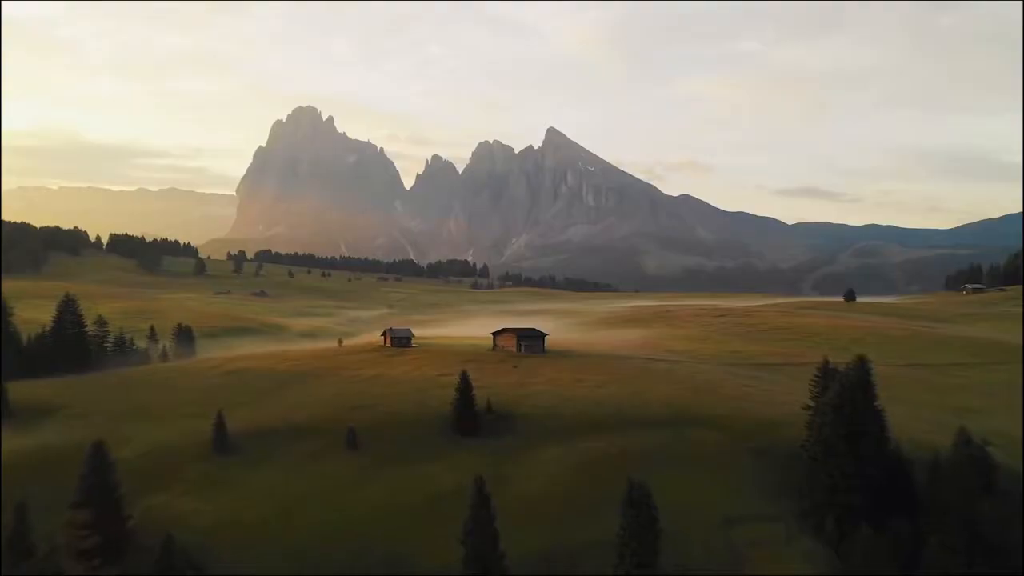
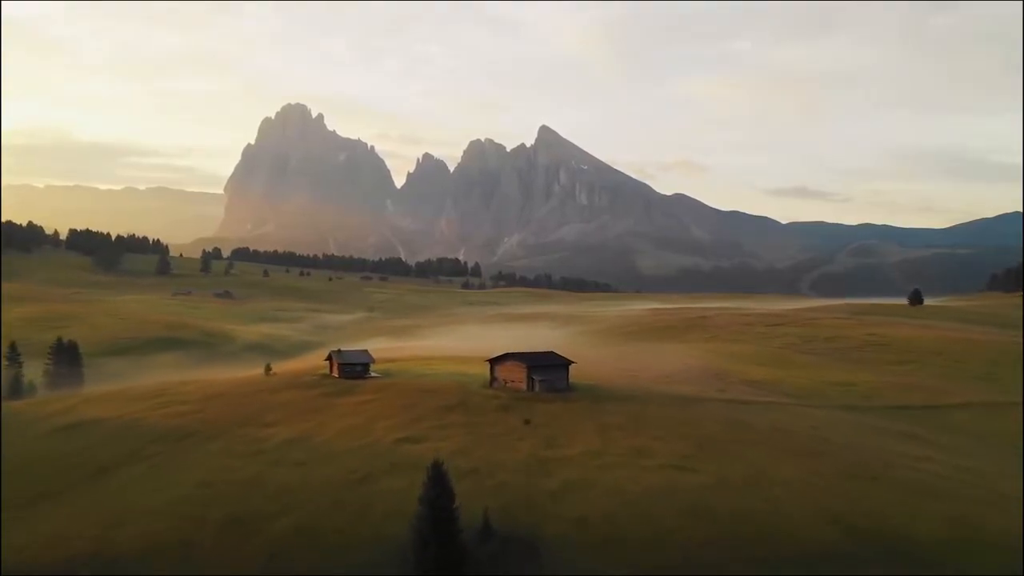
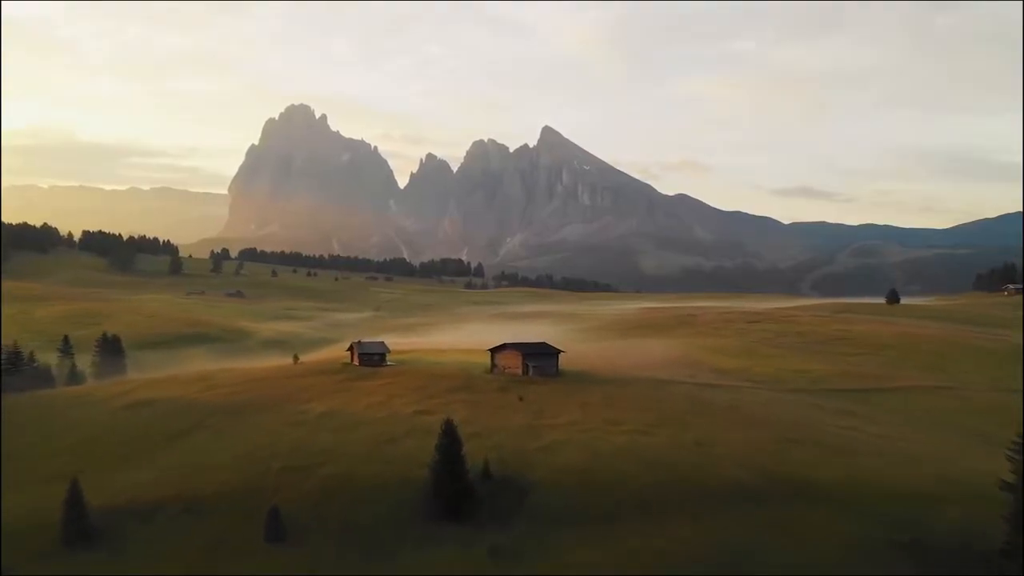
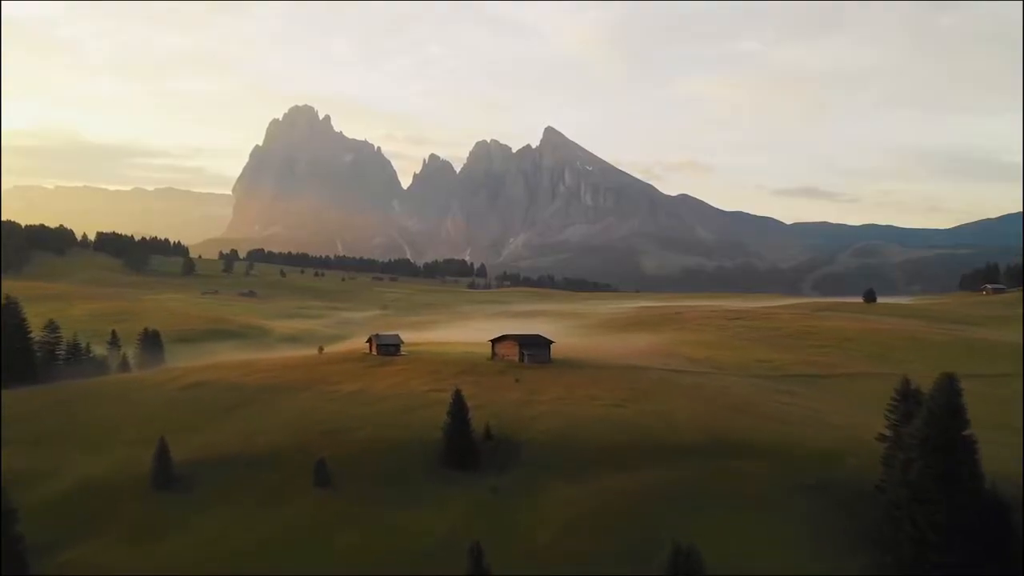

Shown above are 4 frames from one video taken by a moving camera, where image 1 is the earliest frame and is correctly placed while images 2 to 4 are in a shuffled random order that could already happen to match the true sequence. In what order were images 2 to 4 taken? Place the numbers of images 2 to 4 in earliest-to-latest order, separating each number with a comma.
4, 3, 2
